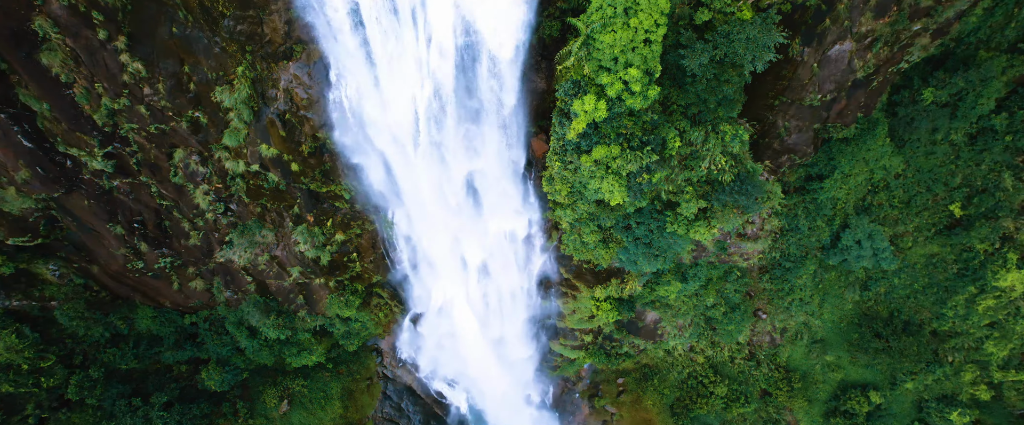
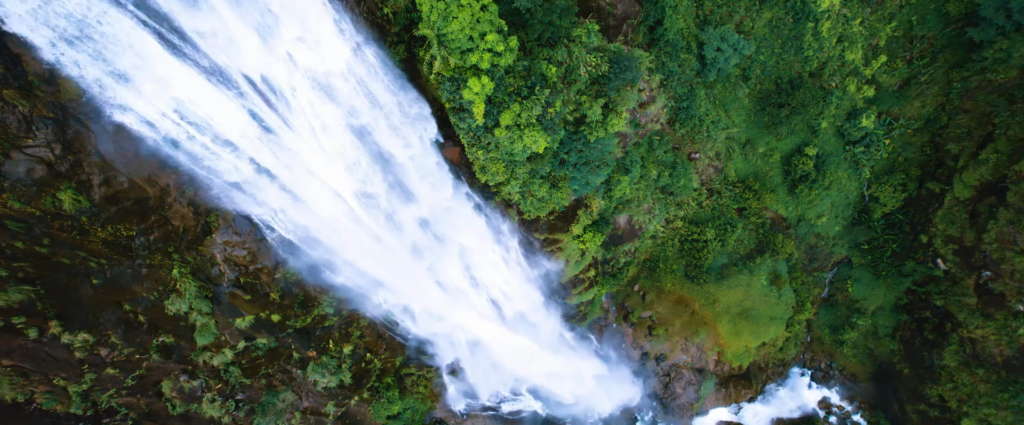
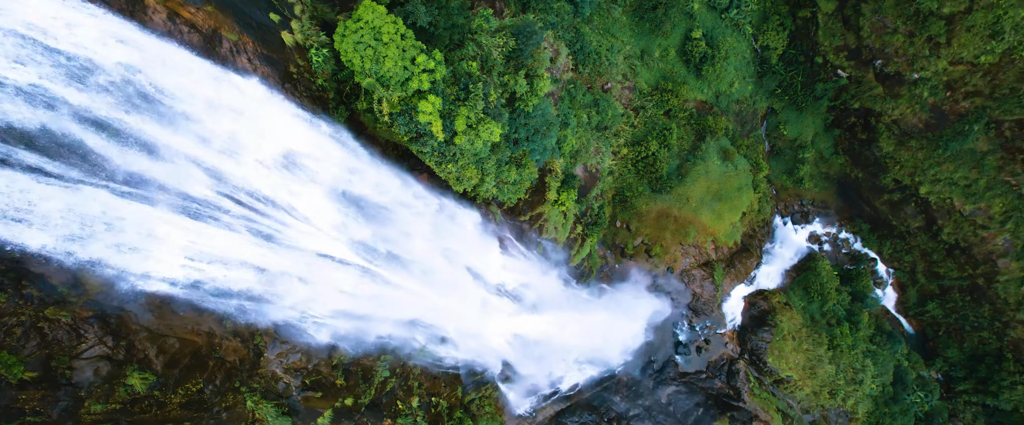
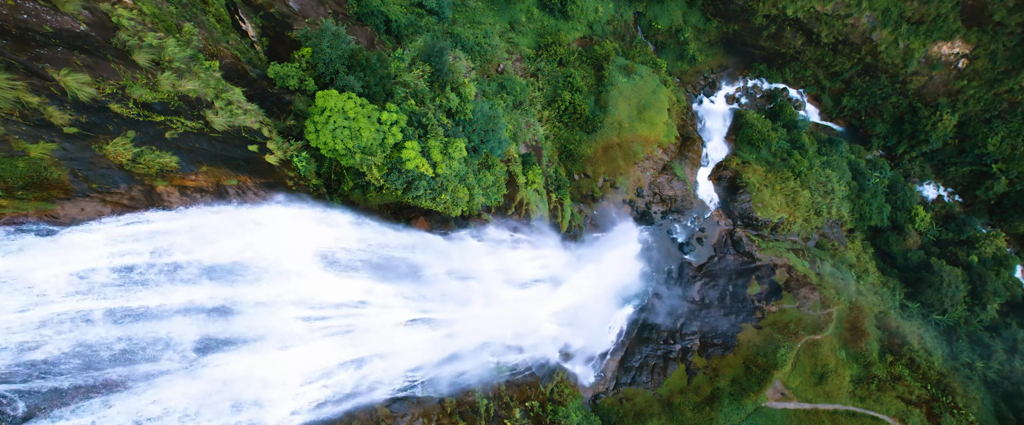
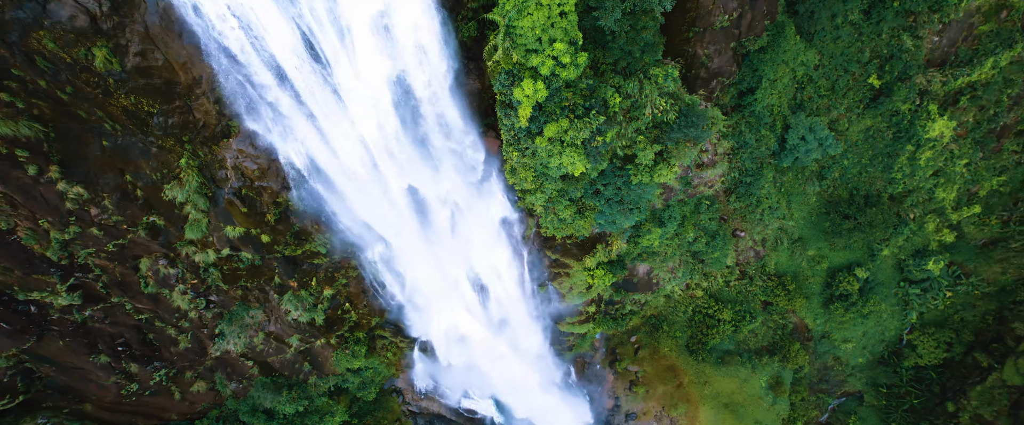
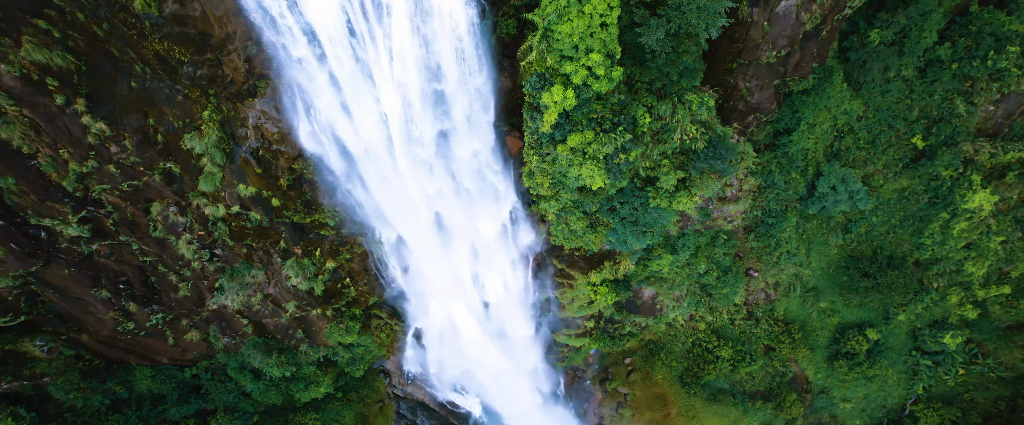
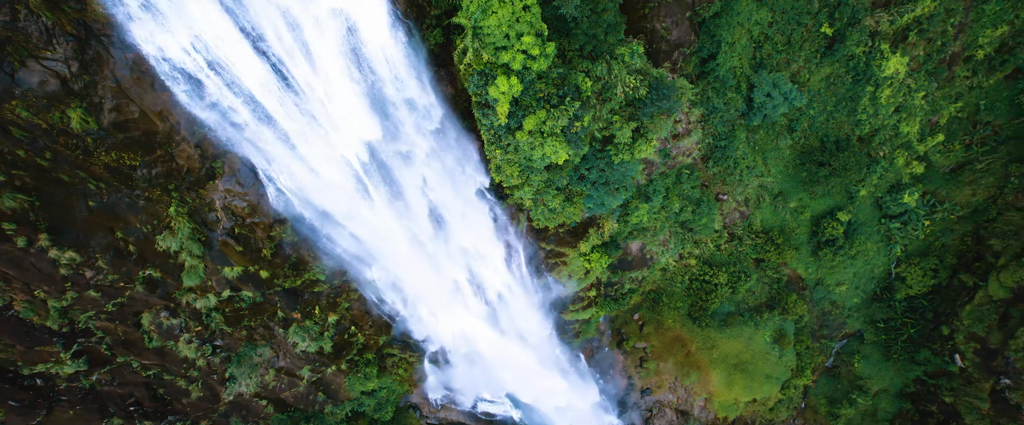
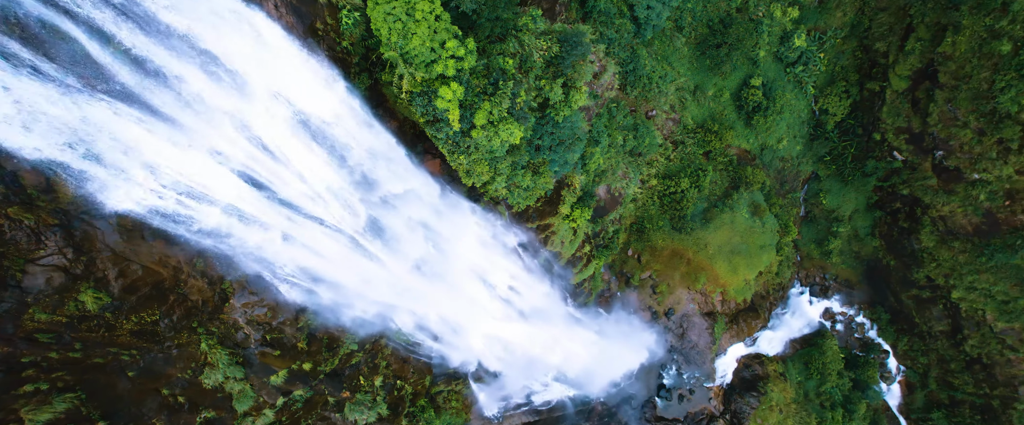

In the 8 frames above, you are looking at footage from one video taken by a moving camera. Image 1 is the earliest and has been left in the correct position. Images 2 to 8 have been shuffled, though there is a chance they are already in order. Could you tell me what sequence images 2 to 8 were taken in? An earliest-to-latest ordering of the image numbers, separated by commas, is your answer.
6, 5, 7, 2, 8, 3, 4
